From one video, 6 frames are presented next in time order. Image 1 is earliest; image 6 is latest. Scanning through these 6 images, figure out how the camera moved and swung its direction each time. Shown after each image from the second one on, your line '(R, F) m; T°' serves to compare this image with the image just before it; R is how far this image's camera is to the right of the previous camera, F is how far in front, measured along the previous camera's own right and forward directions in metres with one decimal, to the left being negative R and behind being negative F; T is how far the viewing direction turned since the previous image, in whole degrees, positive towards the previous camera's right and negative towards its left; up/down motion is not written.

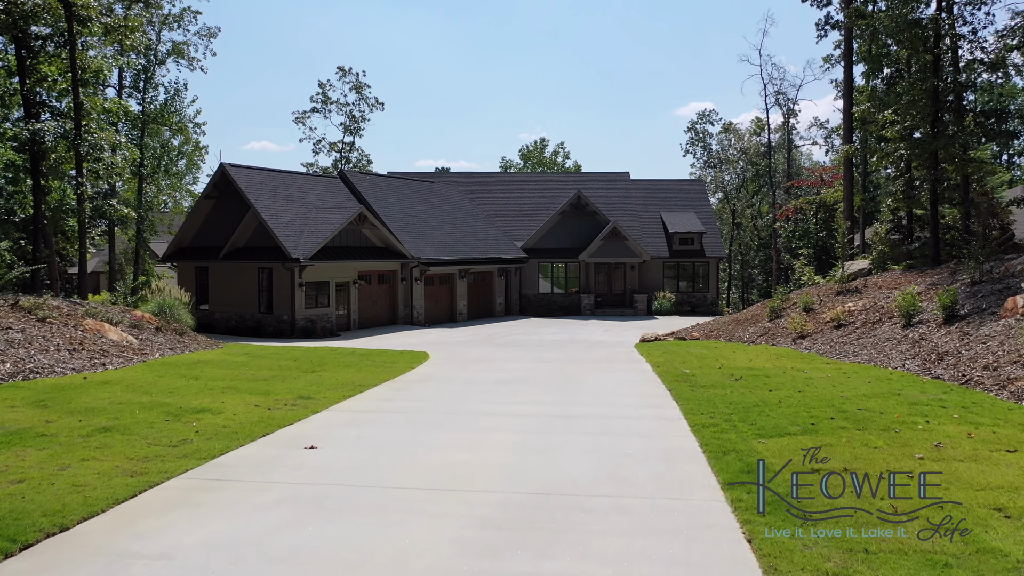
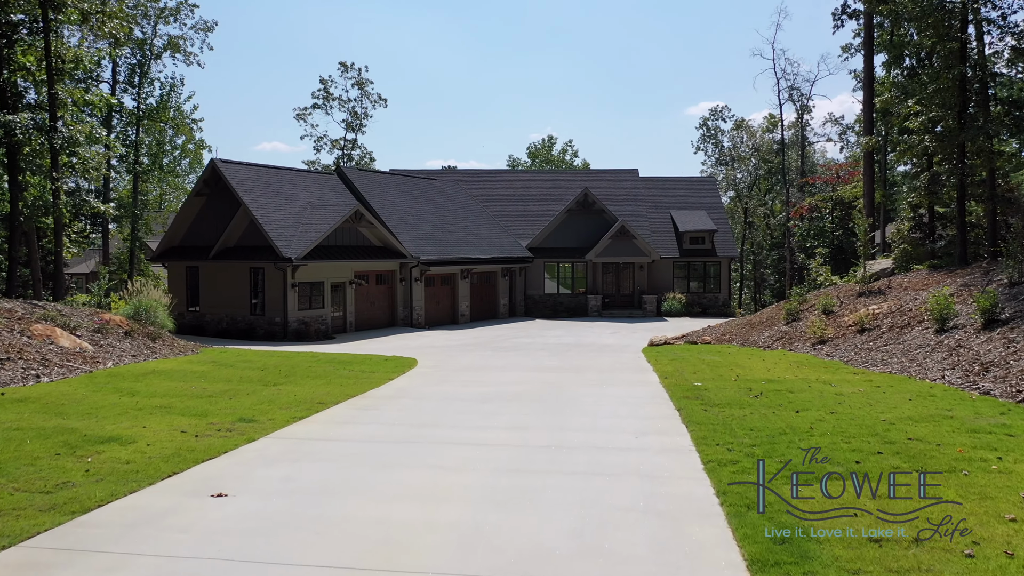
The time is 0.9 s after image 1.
(+0.3, +1.2) m; -1°
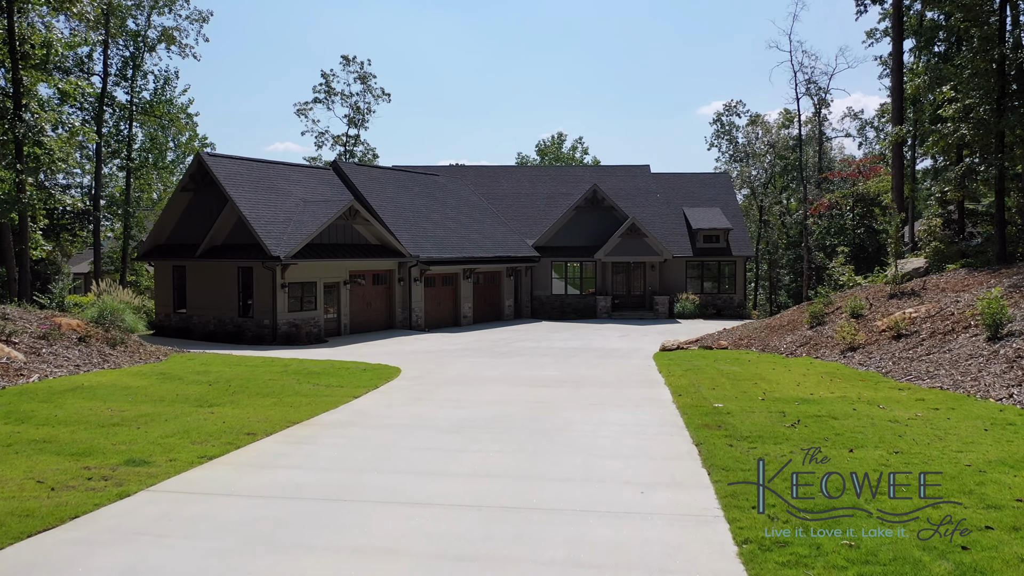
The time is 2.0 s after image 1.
(+0.3, +1.5) m; -1°
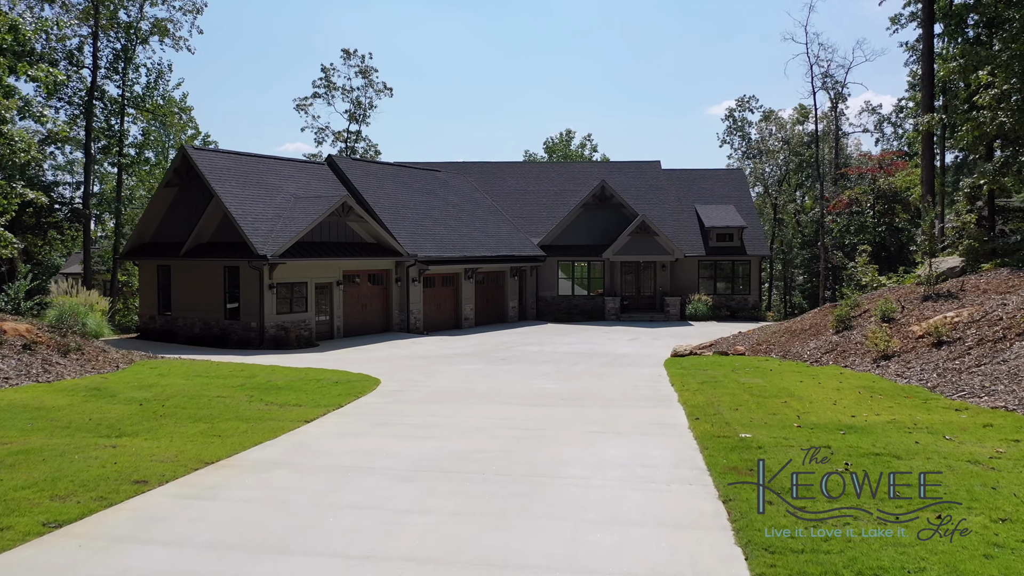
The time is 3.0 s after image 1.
(+0.3, +1.5) m; -1°
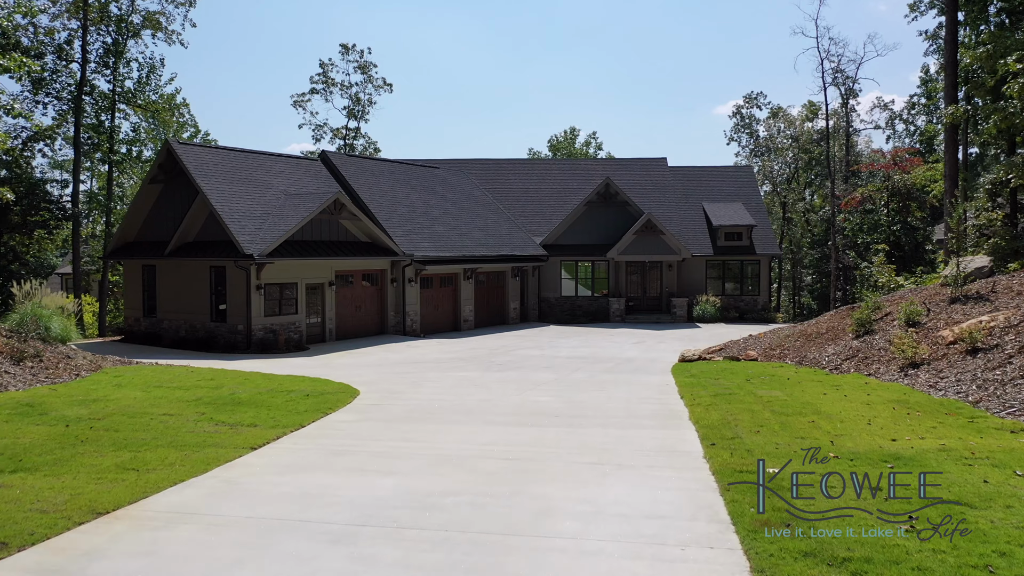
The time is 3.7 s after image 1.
(+0.2, +1.1) m; 0°
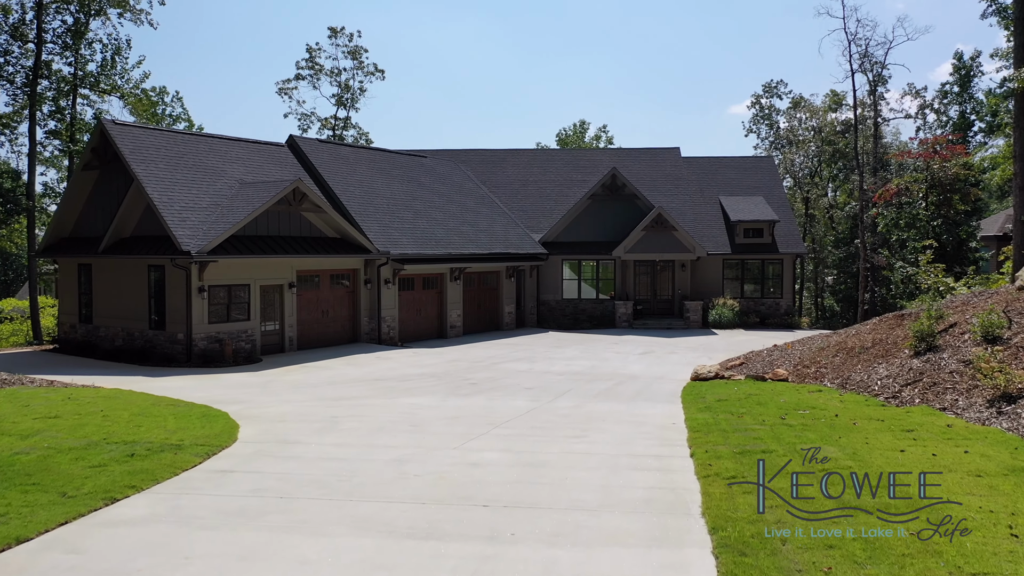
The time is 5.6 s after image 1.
(+0.8, +3.2) m; -1°
